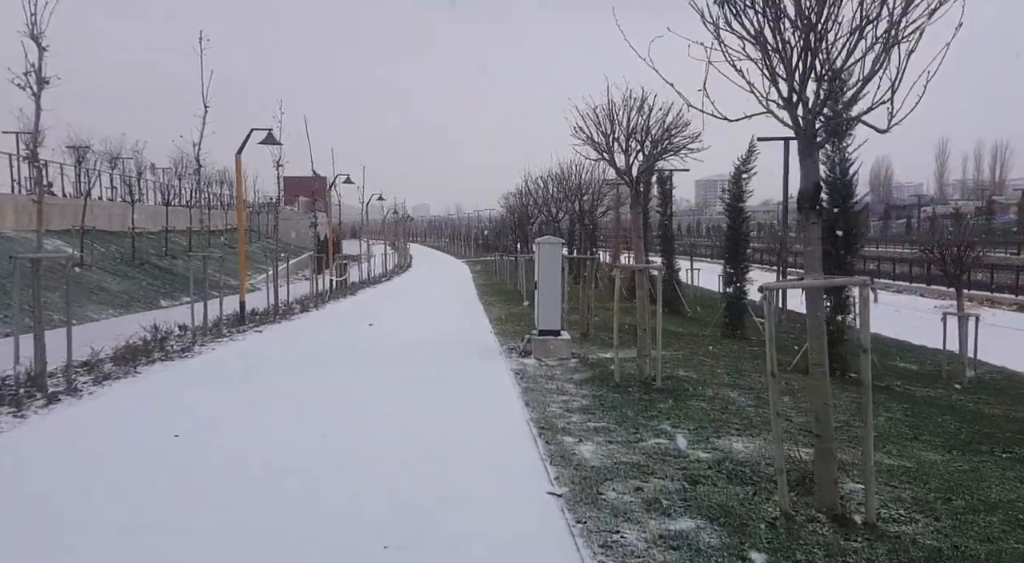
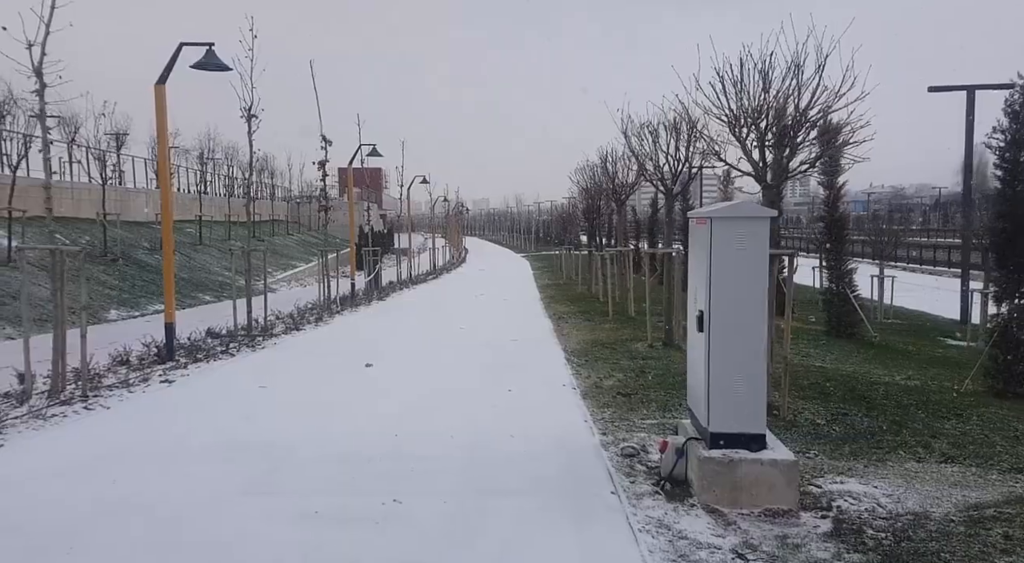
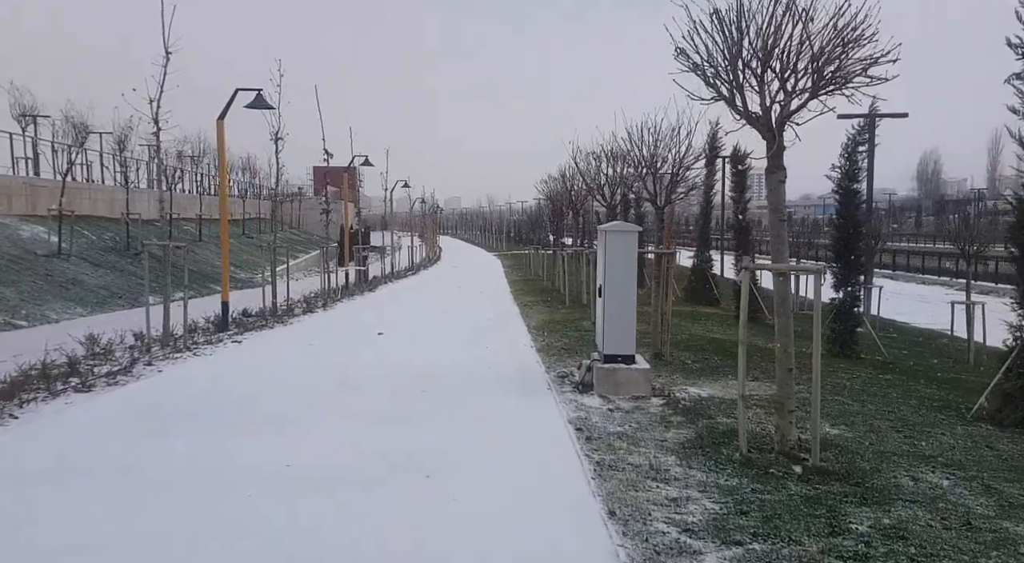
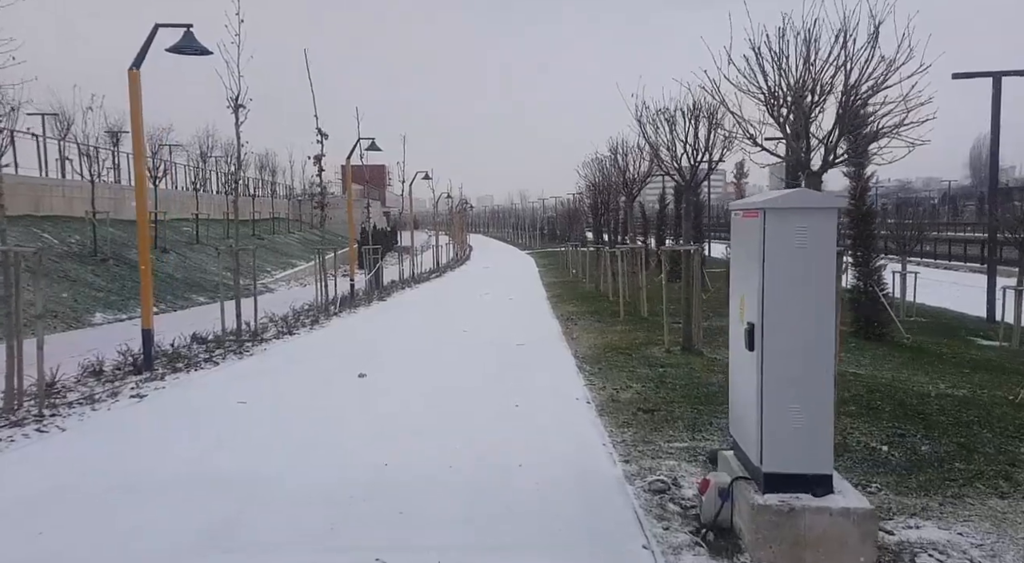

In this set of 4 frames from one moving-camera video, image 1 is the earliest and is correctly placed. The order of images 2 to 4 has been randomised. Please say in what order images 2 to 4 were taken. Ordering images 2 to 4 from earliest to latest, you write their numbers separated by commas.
3, 2, 4
